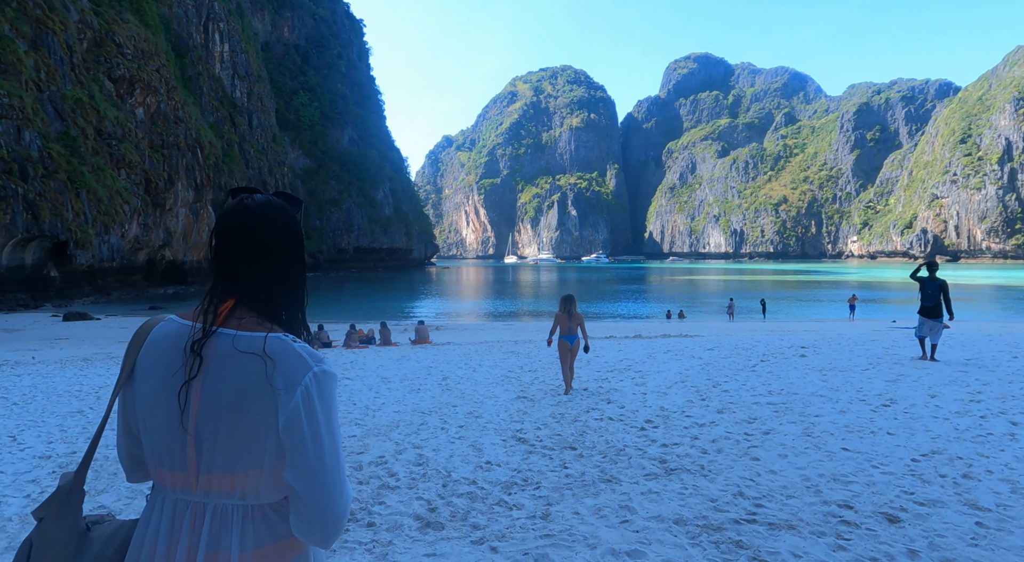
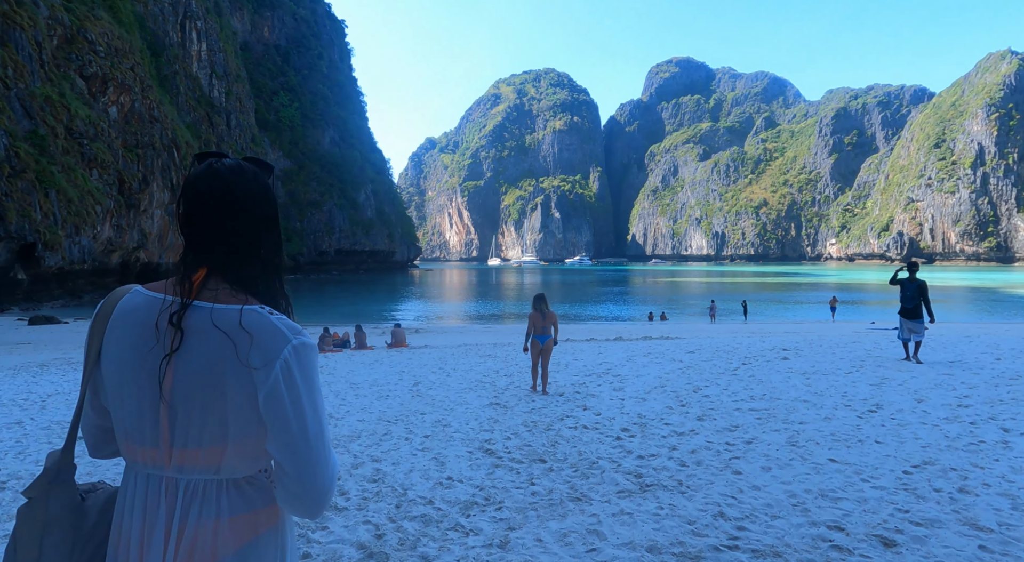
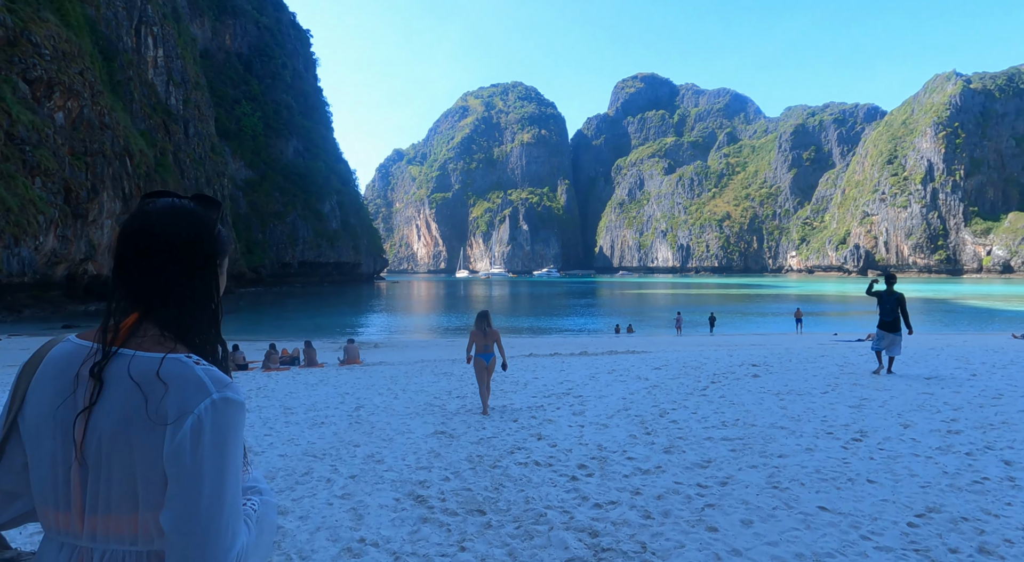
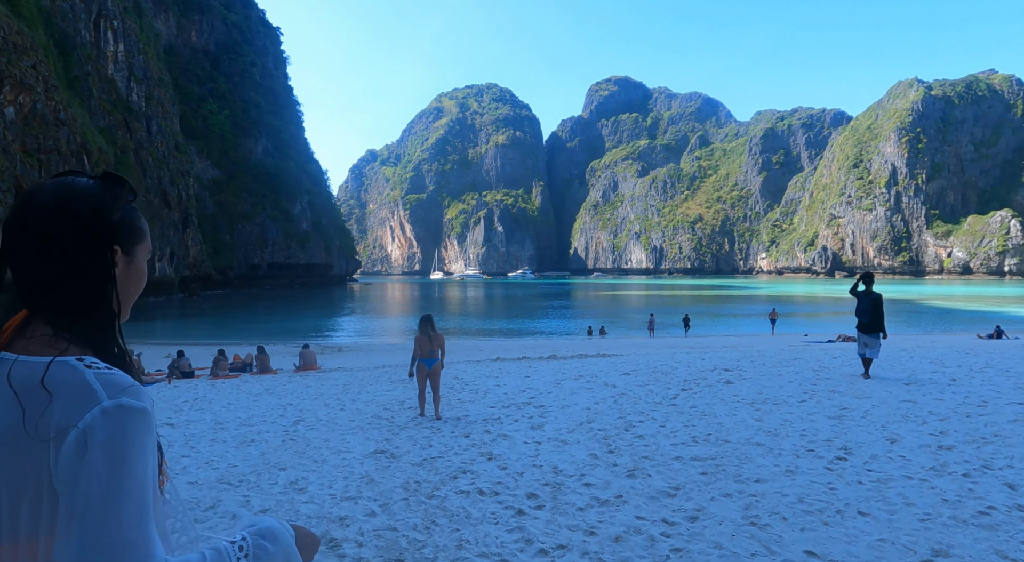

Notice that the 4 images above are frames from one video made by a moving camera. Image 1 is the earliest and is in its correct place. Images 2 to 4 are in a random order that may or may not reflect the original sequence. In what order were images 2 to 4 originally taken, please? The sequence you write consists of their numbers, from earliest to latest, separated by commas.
2, 3, 4
